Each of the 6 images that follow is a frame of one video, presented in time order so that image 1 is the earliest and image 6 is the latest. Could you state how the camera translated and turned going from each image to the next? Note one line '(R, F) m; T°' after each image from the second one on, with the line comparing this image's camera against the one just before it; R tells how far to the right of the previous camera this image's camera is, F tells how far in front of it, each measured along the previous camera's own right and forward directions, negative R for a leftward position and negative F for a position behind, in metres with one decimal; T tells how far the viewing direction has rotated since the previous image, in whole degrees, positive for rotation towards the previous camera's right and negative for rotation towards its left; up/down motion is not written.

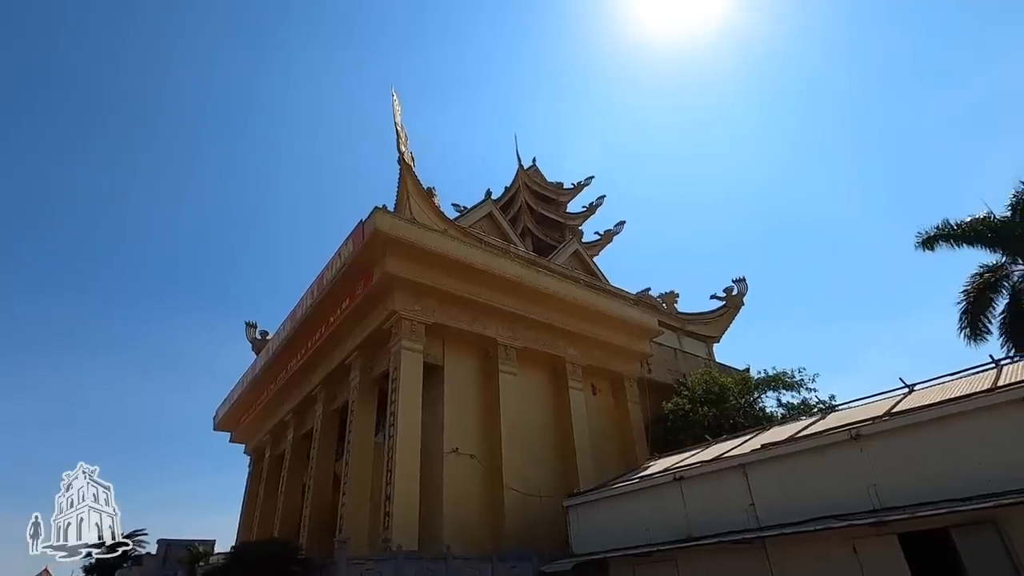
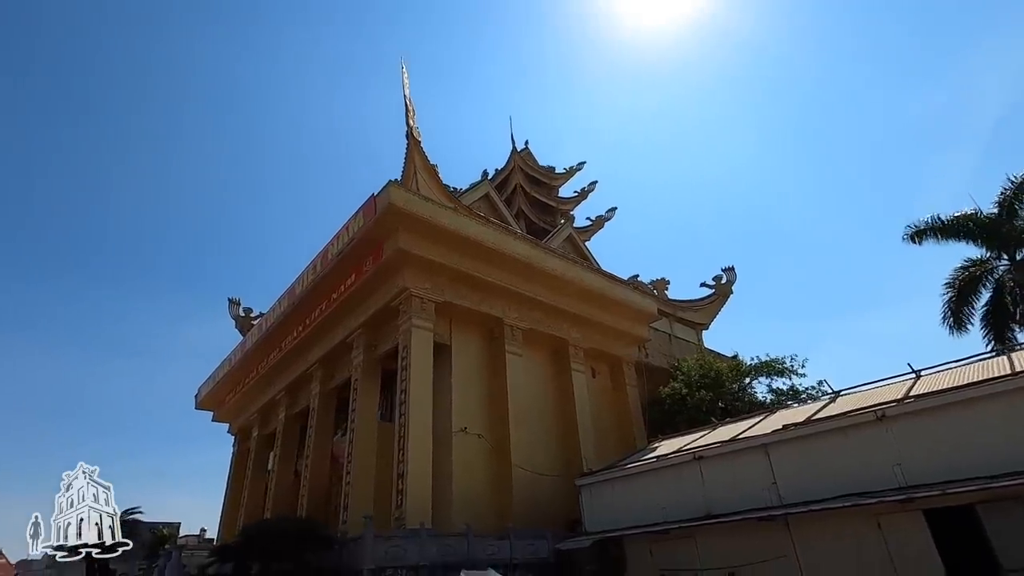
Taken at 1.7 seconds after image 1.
(-1.0, +0.1) m; +3°
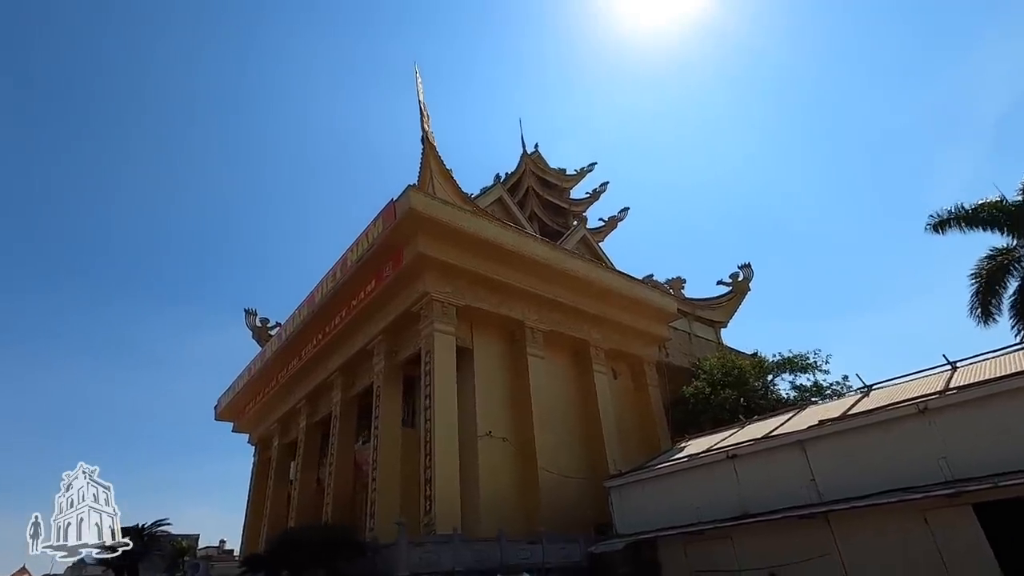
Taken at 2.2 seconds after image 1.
(-0.3, +0.1) m; -1°
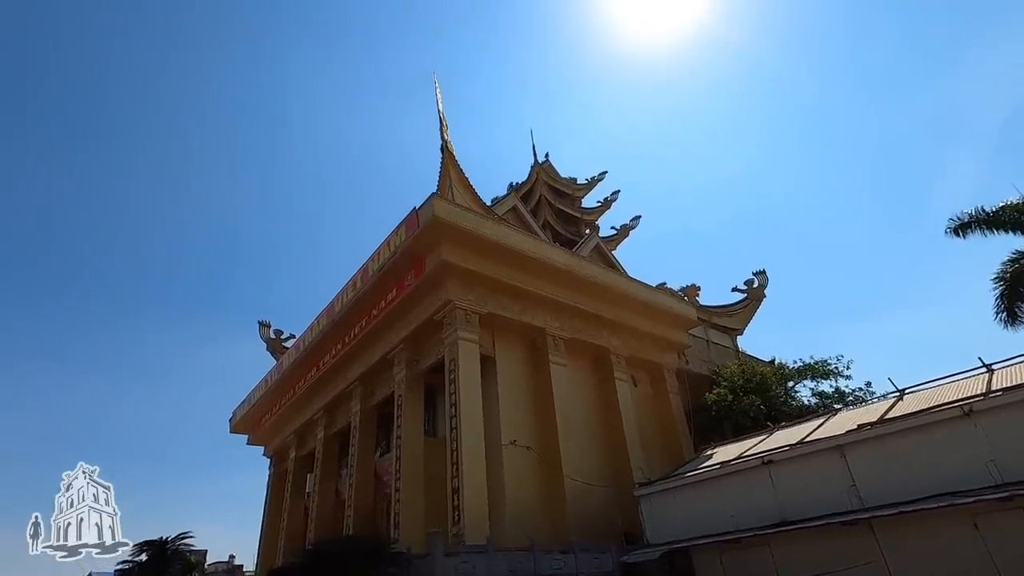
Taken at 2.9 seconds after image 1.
(-0.5, +0.1) m; 0°
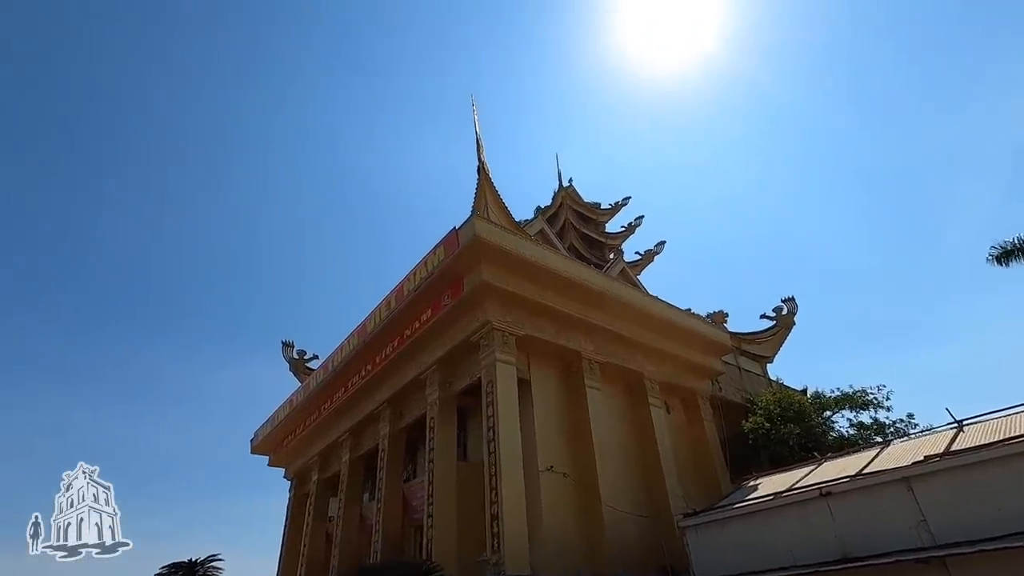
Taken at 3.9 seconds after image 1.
(-0.7, +0.1) m; -1°
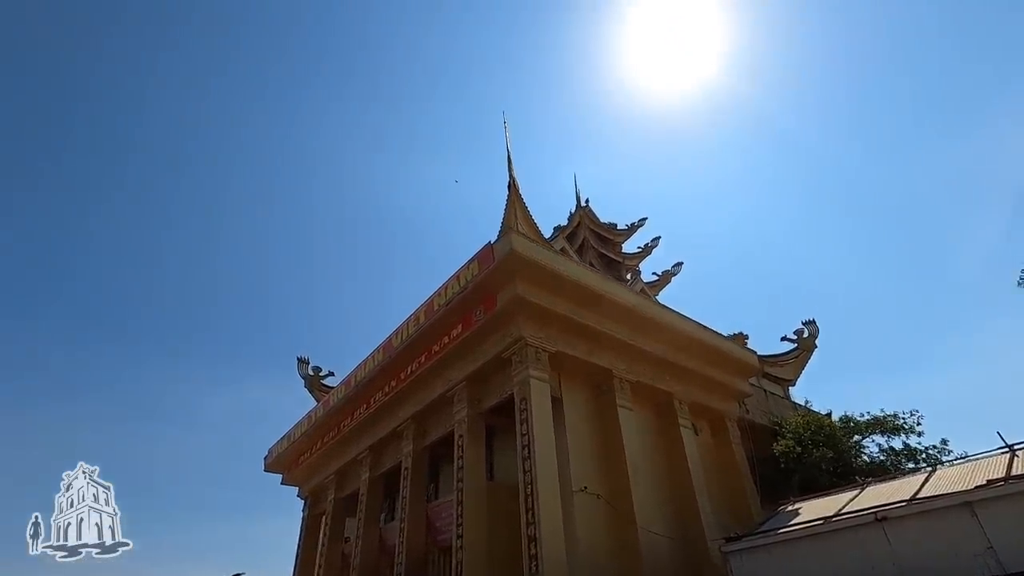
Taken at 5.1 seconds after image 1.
(-0.8, +0.1) m; 0°
